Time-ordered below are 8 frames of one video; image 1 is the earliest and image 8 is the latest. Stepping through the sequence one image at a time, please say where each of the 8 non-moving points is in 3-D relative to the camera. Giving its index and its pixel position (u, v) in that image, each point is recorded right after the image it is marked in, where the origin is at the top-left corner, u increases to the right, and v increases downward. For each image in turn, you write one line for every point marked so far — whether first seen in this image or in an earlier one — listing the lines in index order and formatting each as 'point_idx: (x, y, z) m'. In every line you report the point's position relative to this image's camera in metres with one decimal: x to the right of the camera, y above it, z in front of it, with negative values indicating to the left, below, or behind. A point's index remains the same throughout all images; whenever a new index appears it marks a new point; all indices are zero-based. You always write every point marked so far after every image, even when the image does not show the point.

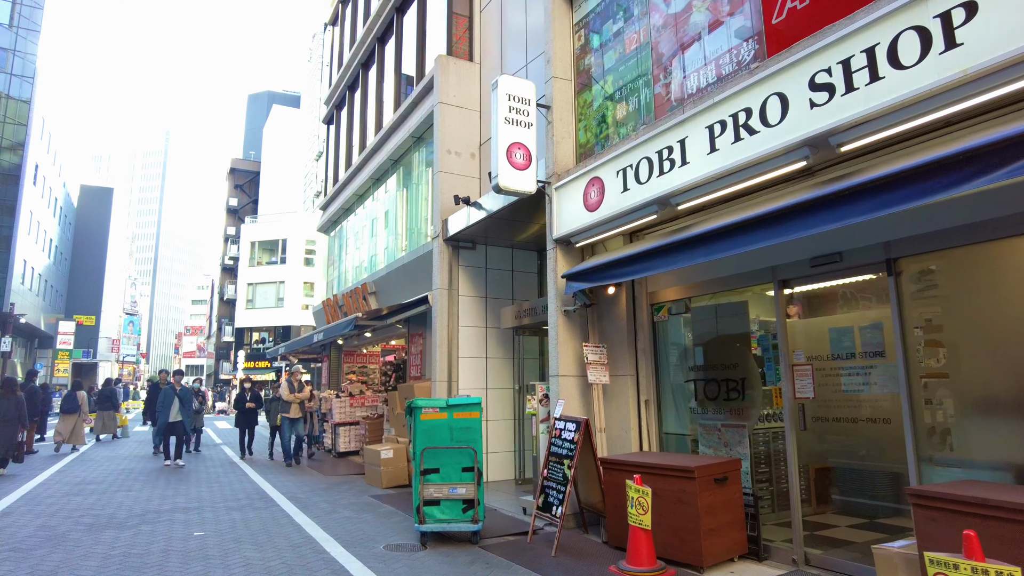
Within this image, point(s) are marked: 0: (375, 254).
0: (-3.2, +0.8, +15.6) m
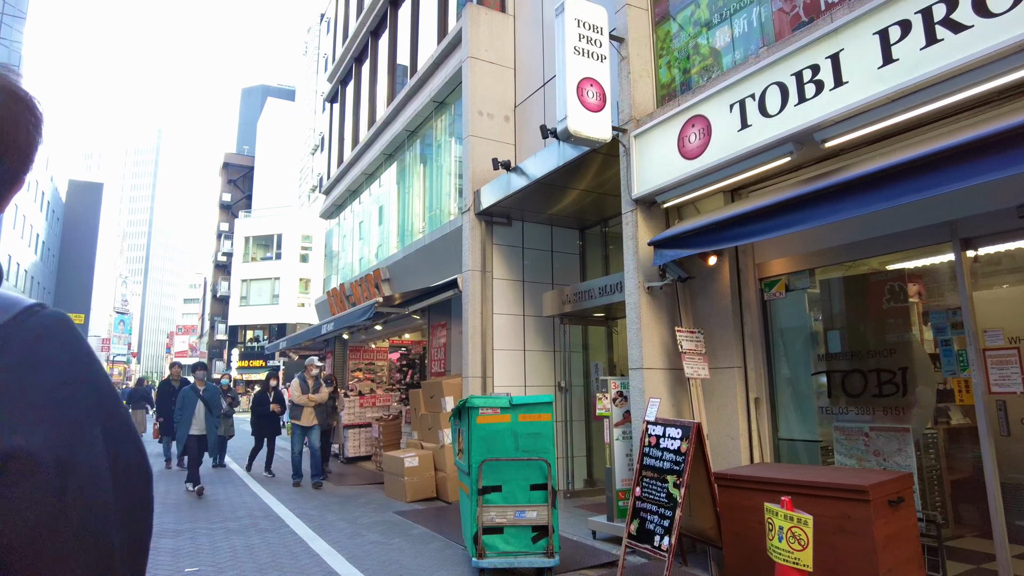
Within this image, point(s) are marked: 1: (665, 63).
0: (-2.7, +1.0, +14.1) m
1: (+1.5, +2.2, +6.4) m
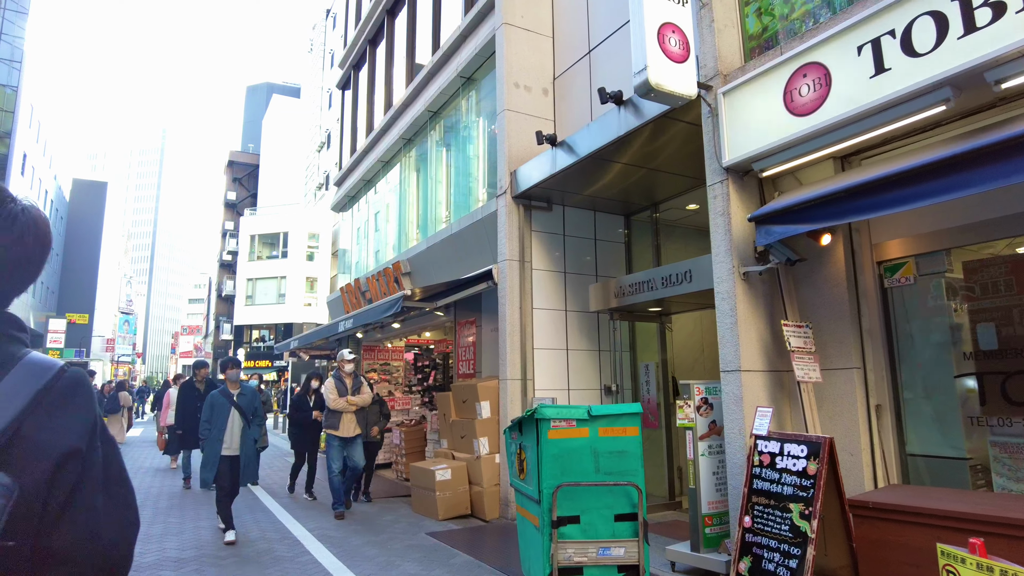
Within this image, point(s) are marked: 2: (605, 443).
0: (-2.1, +1.1, +13.2) m
1: (+2.0, +2.3, +5.4) m
2: (+0.6, -1.0, +4.2) m
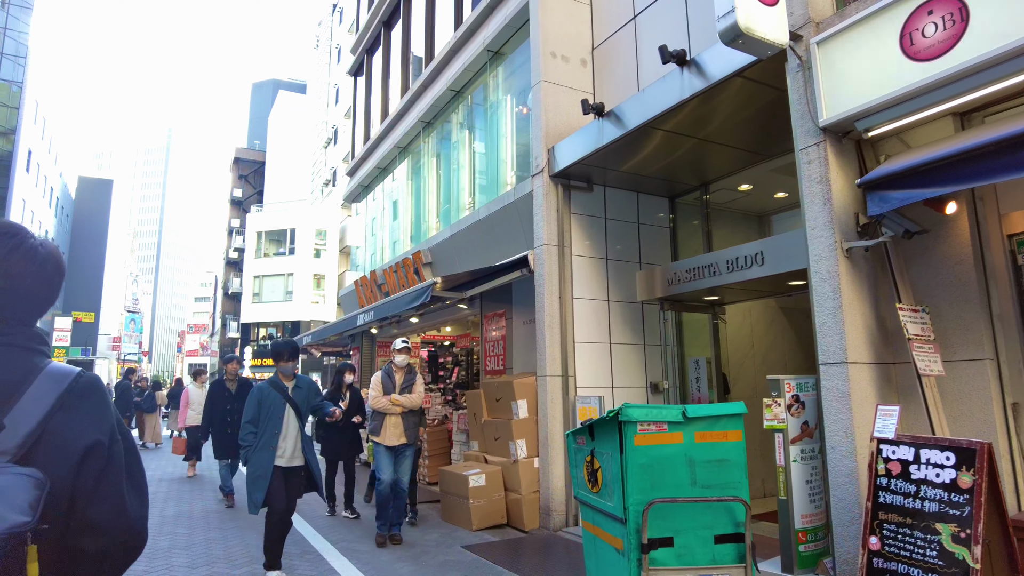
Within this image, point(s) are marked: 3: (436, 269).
0: (-1.7, +1.3, +12.5) m
1: (+2.4, +2.4, +4.7) m
2: (+1.0, -0.9, +3.5) m
3: (-1.3, +0.3, +11.1) m
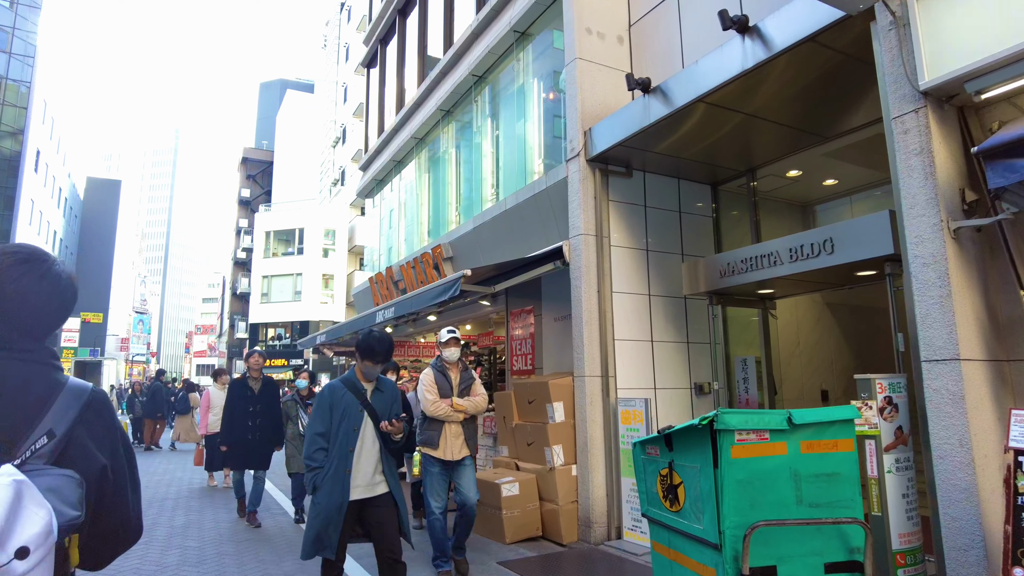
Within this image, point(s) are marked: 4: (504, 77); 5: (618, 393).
0: (-1.3, +1.3, +12.0) m
1: (+2.7, +2.5, +4.2) m
2: (+1.3, -0.8, +3.0) m
3: (-0.9, +0.4, +10.6) m
4: (-0.1, +3.1, +9.8) m
5: (+1.1, -1.0, +6.6) m
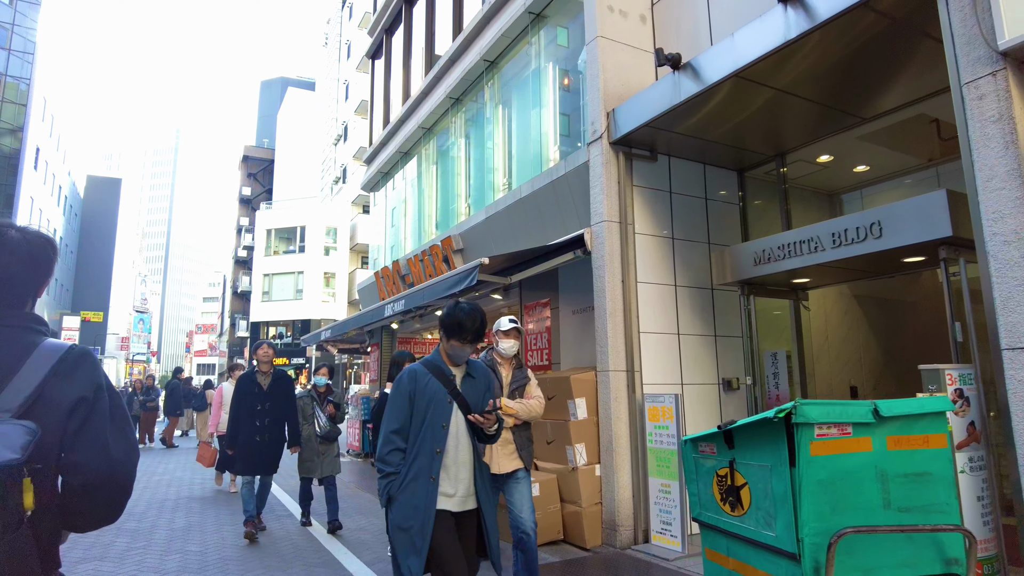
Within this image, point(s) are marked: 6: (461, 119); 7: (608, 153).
0: (-1.1, +1.4, +11.6) m
1: (+2.9, +2.6, +3.8) m
2: (+1.5, -0.7, +2.6) m
3: (-0.7, +0.5, +10.2) m
4: (+0.1, +3.2, +9.5) m
5: (+1.2, -0.9, +6.3) m
6: (-0.9, +2.8, +11.3) m
7: (+0.9, +1.3, +6.6) m
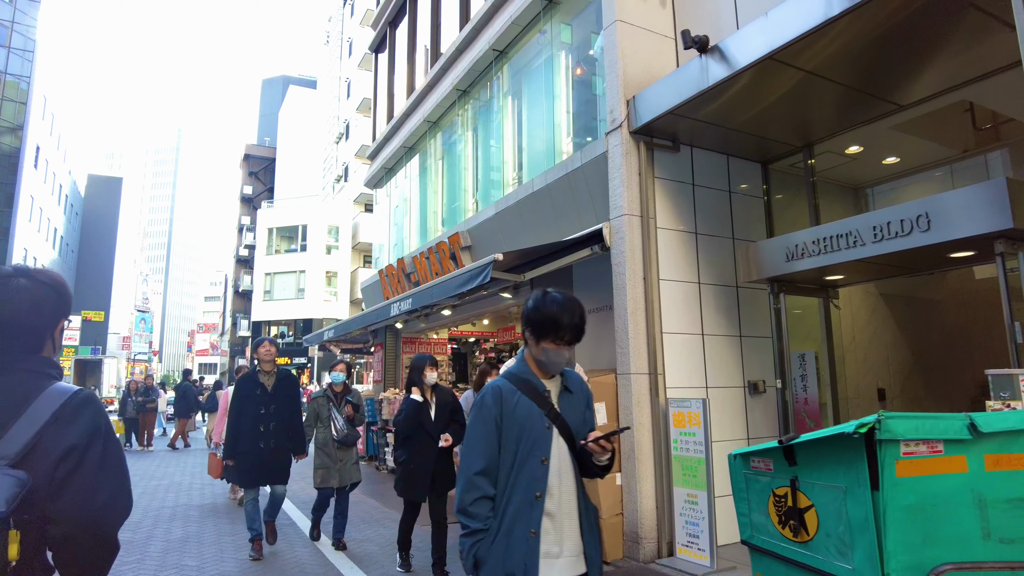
0: (-1.0, +1.5, +11.3) m
1: (+3.0, +2.6, +3.4) m
2: (+1.6, -0.7, +2.3) m
3: (-0.5, +0.5, +9.9) m
4: (+0.2, +3.2, +9.1) m
5: (+1.4, -0.9, +5.9) m
6: (-0.7, +2.9, +10.9) m
7: (+1.1, +1.3, +6.3) m
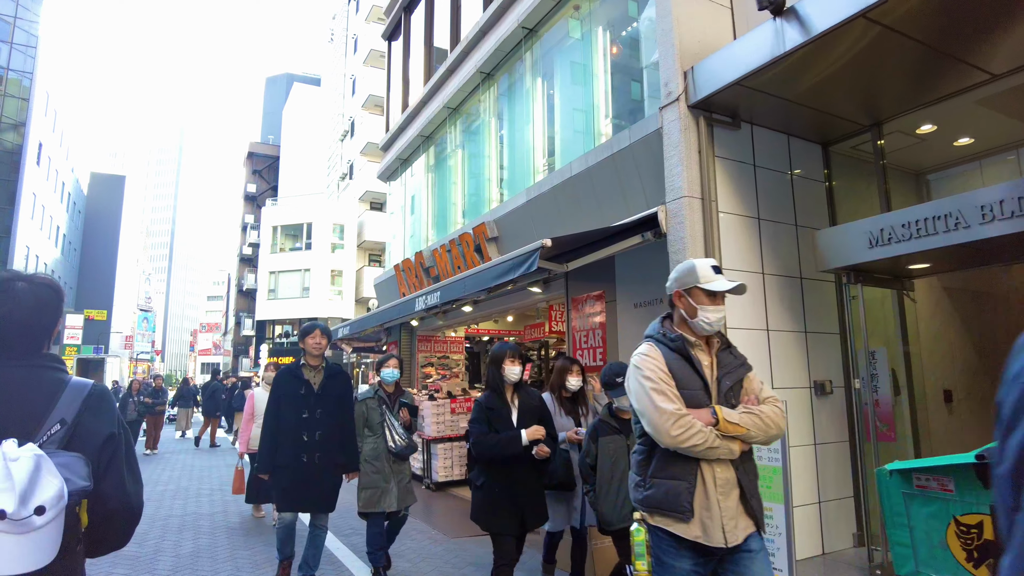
0: (-0.6, +1.6, +10.7) m
1: (+3.4, +2.7, +2.8) m
2: (+2.0, -0.6, +1.7) m
3: (-0.1, +0.6, +9.3) m
4: (+0.6, +3.3, +8.5) m
5: (+1.8, -0.8, +5.3) m
6: (-0.3, +2.9, +10.4) m
7: (+1.5, +1.4, +5.7) m
